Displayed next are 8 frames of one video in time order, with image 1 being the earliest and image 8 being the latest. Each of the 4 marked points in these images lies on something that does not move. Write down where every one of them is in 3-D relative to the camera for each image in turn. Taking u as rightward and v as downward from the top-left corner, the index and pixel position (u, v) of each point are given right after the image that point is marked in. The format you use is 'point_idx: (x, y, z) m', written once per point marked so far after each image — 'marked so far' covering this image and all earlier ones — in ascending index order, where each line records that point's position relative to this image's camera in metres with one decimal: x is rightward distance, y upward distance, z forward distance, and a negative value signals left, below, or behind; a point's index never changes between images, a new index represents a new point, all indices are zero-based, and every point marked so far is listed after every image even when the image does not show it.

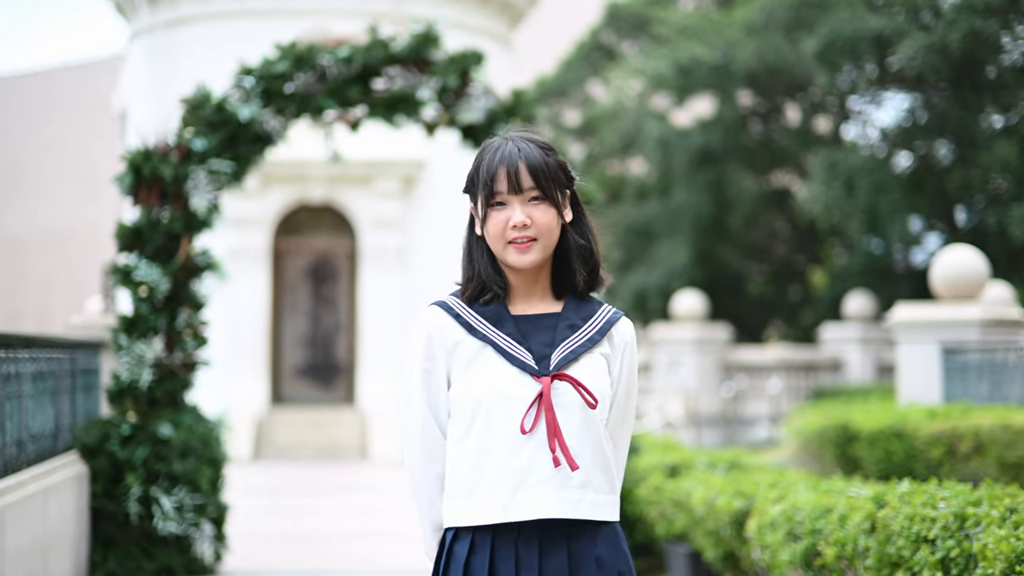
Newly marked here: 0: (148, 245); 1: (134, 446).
0: (-1.3, +0.2, +6.8) m
1: (-1.3, -0.6, +6.6) m
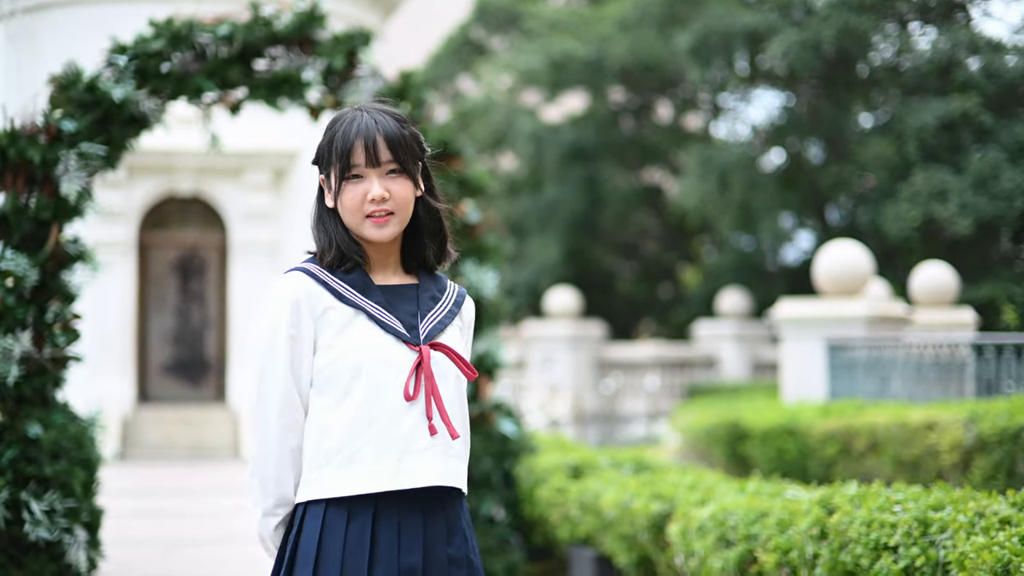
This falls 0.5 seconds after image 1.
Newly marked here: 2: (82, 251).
0: (-1.7, +0.2, +6.4) m
1: (-1.7, -0.5, +6.2) m
2: (-1.5, +0.1, +6.6) m
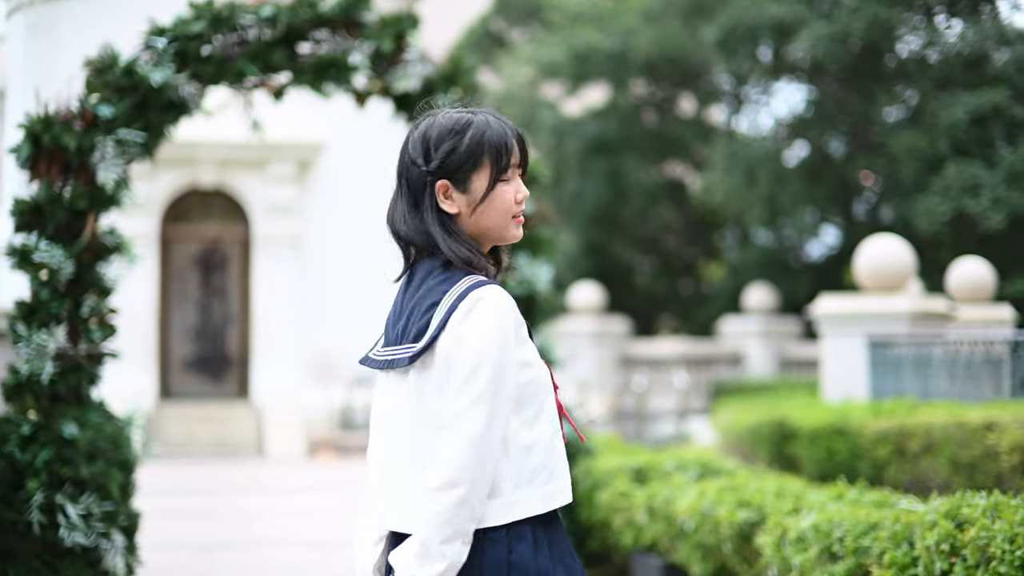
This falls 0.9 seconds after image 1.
0: (-1.5, +0.2, +6.1) m
1: (-1.5, -0.5, +5.9) m
2: (-1.3, +0.2, +6.3) m
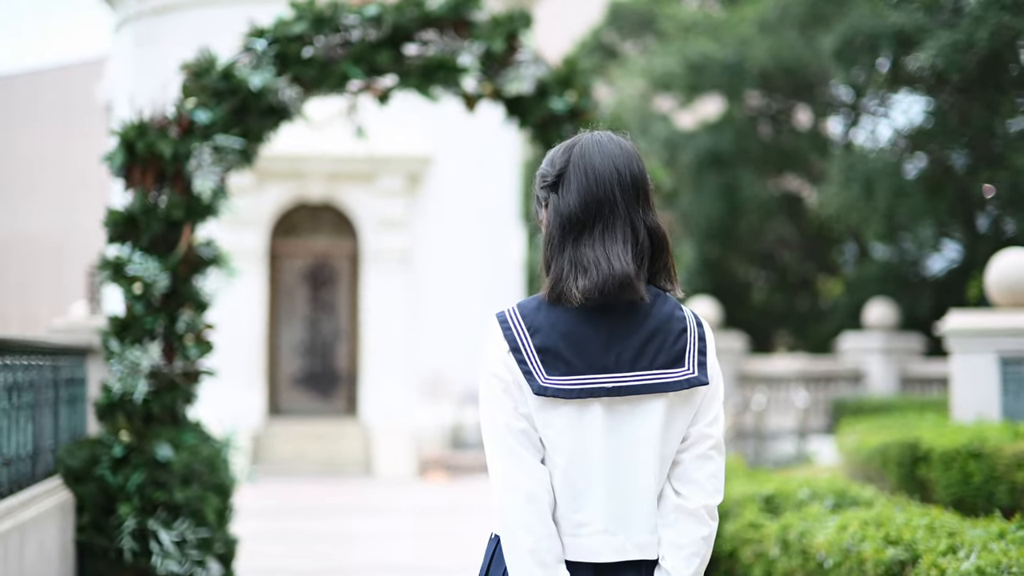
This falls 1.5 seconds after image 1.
0: (-1.2, +0.2, +5.8) m
1: (-1.2, -0.6, +5.6) m
2: (-1.0, +0.1, +6.0) m
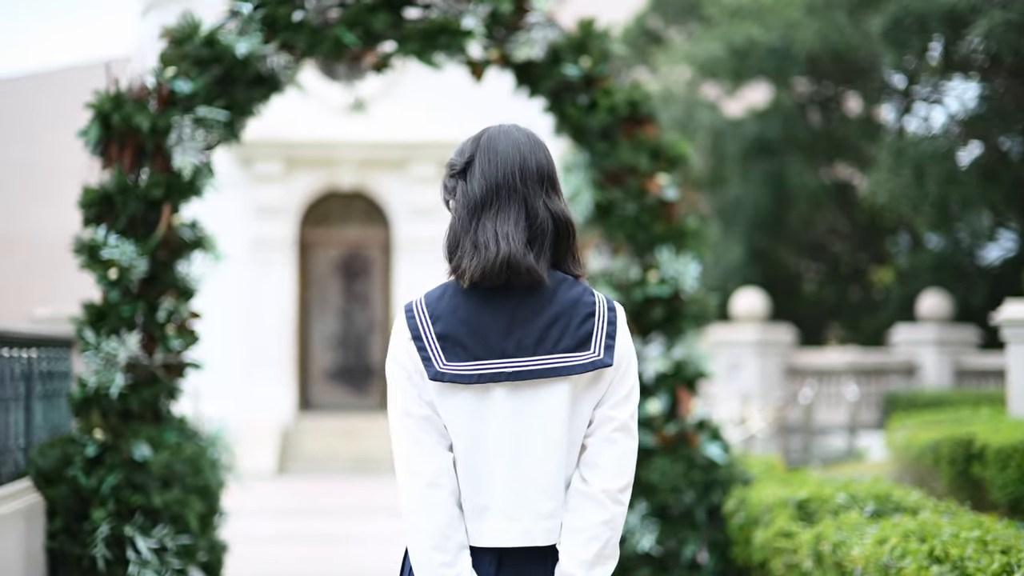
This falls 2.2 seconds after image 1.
0: (-1.1, +0.2, +5.4) m
1: (-1.1, -0.5, +5.2) m
2: (-0.9, +0.2, +5.5) m
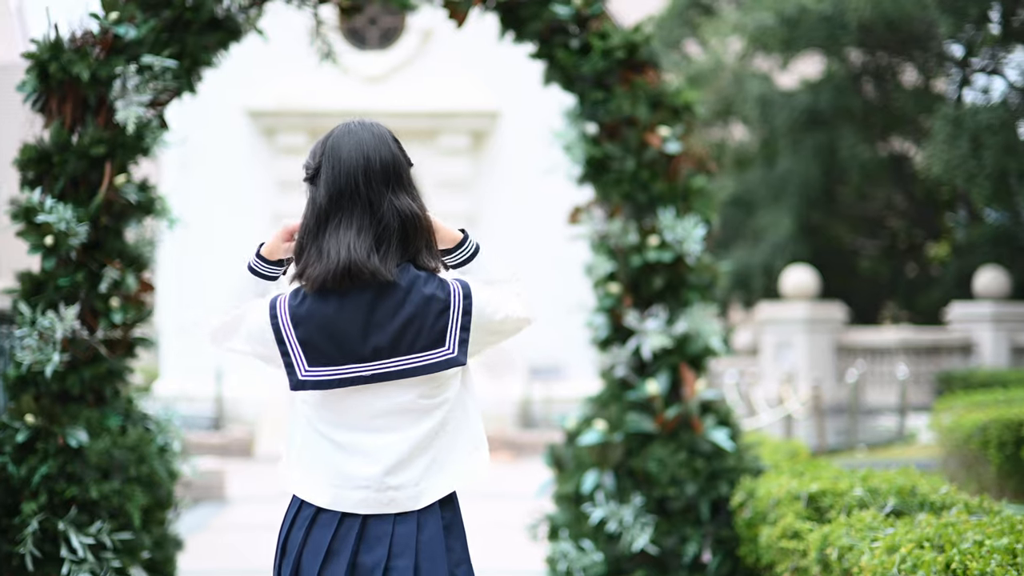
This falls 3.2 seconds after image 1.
0: (-1.2, +0.3, +4.8) m
1: (-1.2, -0.4, +4.6) m
2: (-1.0, +0.2, +5.0) m
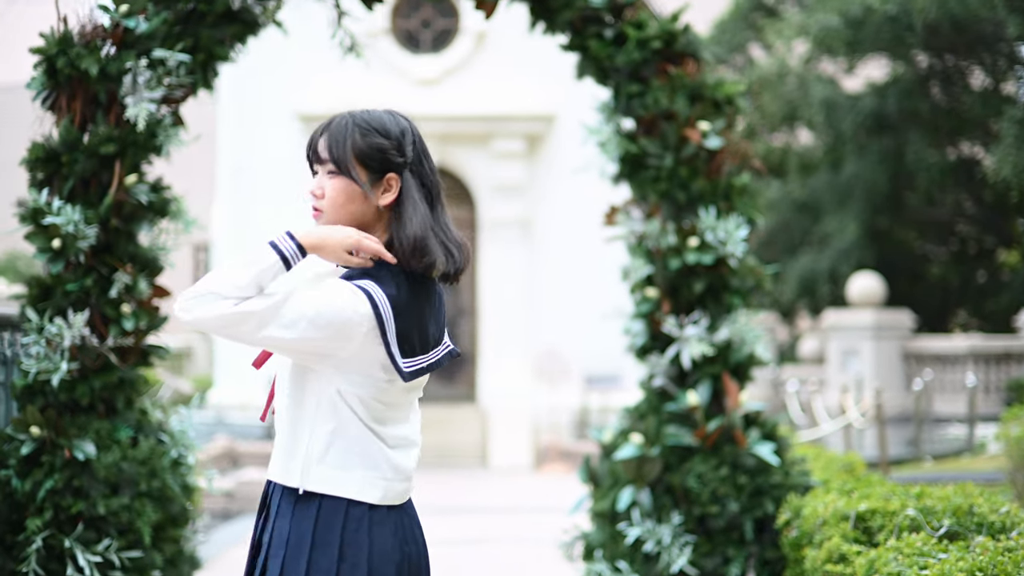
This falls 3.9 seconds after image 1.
0: (-1.1, +0.3, +4.6) m
1: (-1.1, -0.4, +4.4) m
2: (-0.9, +0.2, +4.7) m
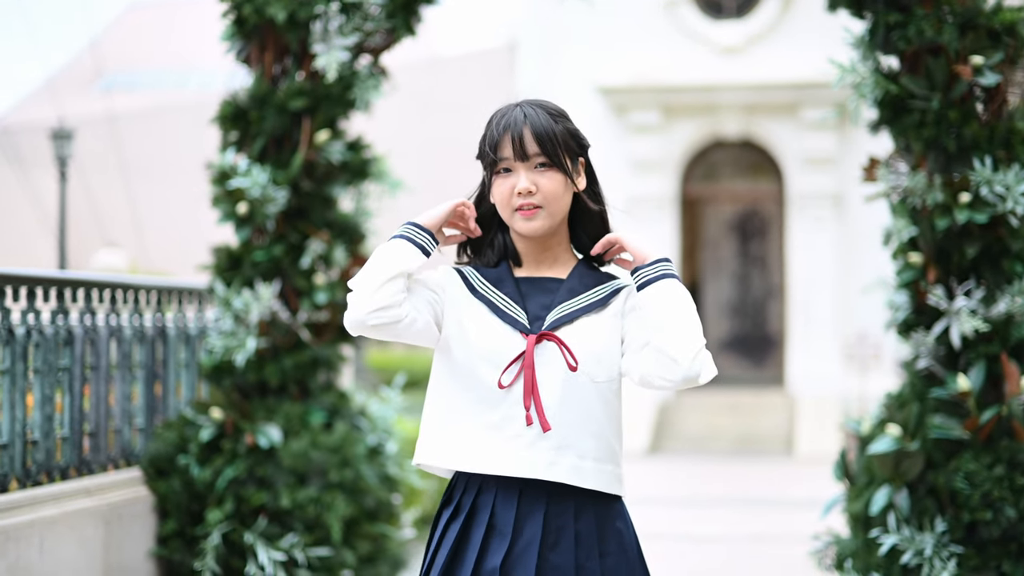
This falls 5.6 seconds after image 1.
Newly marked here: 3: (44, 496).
0: (-0.6, +0.3, +4.1) m
1: (-0.6, -0.4, +4.0) m
2: (-0.3, +0.3, +4.3) m
3: (-0.9, -0.4, +3.5) m
